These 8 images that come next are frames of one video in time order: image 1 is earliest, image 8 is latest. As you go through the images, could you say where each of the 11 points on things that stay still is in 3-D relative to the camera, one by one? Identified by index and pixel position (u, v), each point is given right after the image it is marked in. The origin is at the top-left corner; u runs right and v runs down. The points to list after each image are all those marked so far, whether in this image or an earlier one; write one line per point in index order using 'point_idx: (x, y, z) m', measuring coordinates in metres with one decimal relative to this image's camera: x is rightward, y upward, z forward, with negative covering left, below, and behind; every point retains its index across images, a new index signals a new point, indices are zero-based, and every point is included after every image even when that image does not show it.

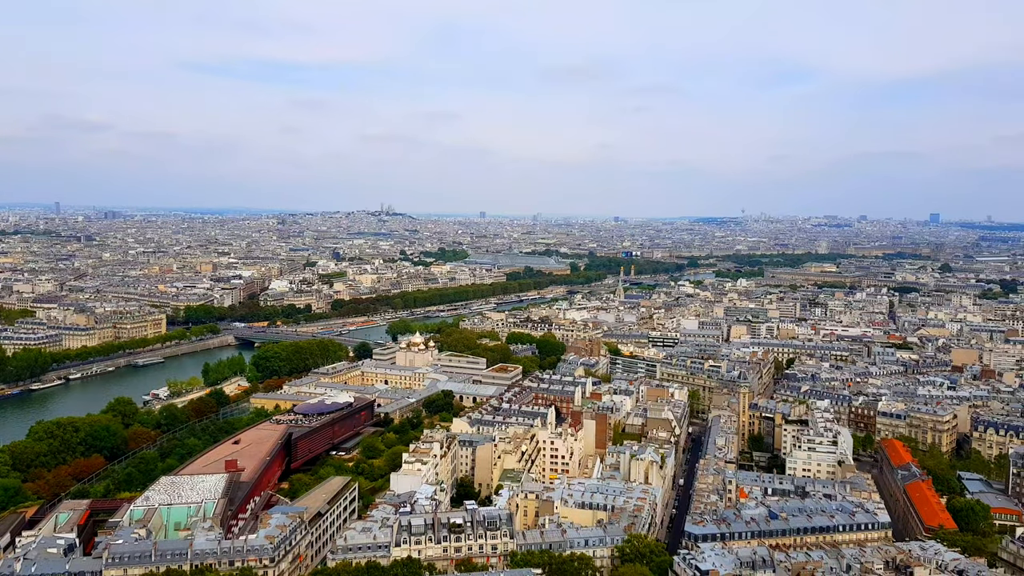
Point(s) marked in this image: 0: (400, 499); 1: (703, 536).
0: (-2.7, -5.4, +18.4) m
1: (+4.7, -5.8, +16.8) m
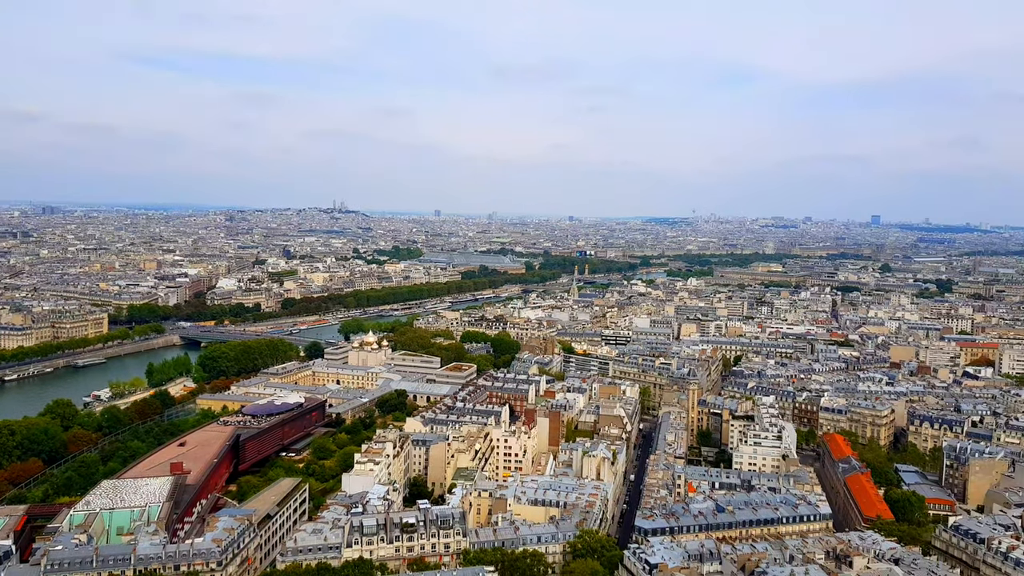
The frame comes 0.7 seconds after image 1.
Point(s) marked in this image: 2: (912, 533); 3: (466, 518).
0: (-3.9, -5.4, +18.3) m
1: (+3.6, -5.8, +17.1) m
2: (+10.1, -6.0, +17.5) m
3: (-0.9, -5.6, +17.3) m
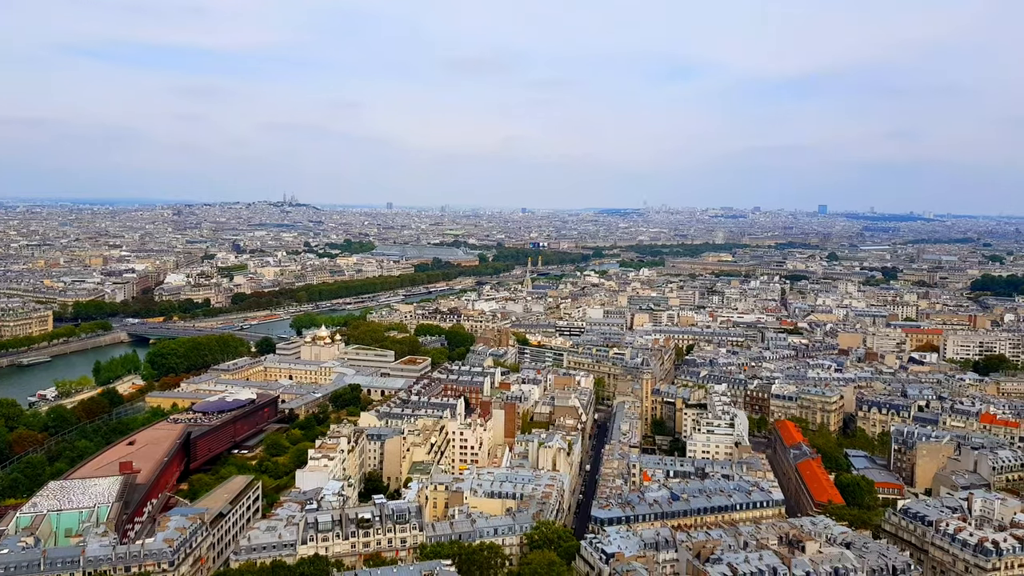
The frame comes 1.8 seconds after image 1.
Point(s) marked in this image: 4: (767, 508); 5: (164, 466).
0: (-5.2, -5.3, +18.1) m
1: (+2.4, -5.6, +17.2) m
2: (+8.8, -5.7, +17.8) m
3: (-2.1, -5.4, +17.2) m
4: (+6.7, -5.7, +18.5) m
5: (-9.1, -4.6, +18.6) m
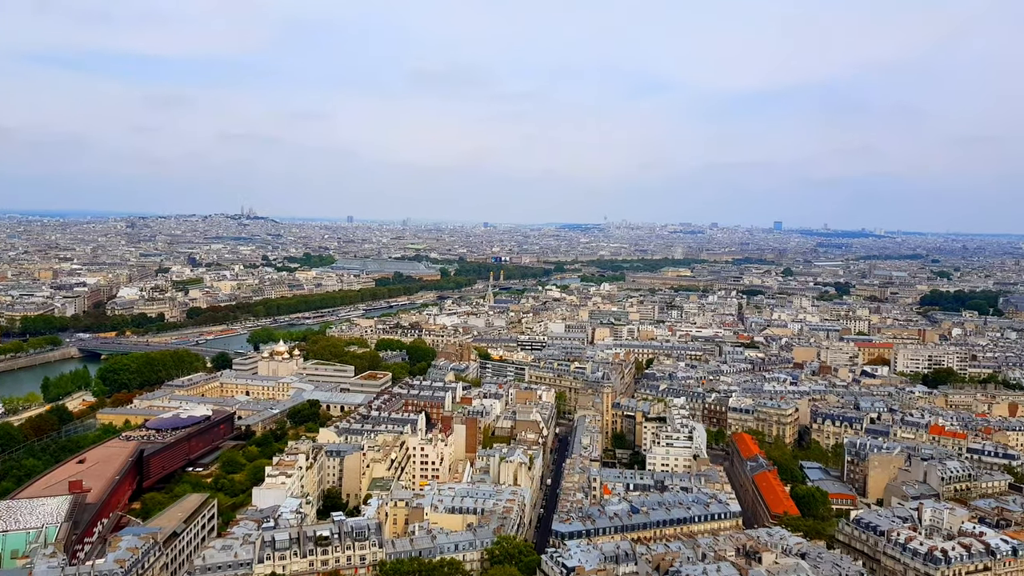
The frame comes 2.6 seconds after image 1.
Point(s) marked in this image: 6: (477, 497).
0: (-6.2, -5.7, +17.7) m
1: (+1.4, -6.0, +17.2) m
2: (+7.8, -6.1, +18.1) m
3: (-3.1, -5.8, +17.0) m
4: (+5.6, -6.1, +18.7) m
5: (-10.2, -5.0, +18.1) m
6: (-0.9, -5.7, +19.3) m
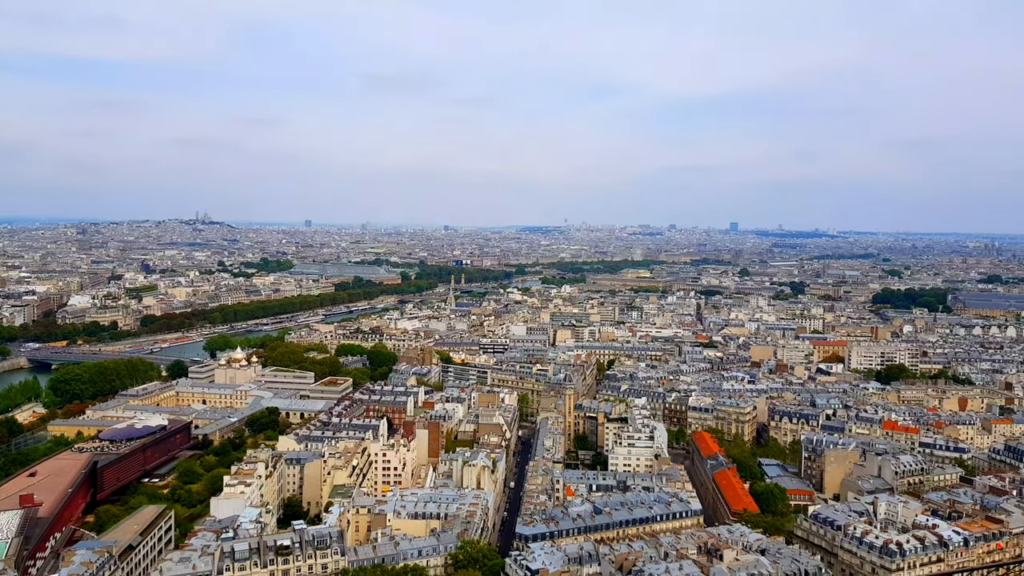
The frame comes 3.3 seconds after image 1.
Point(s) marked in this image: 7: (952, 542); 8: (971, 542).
0: (-7.2, -5.8, +17.4) m
1: (+0.5, -6.0, +17.2) m
2: (+6.8, -6.1, +18.4) m
3: (-4.0, -5.9, +16.8) m
4: (+4.6, -6.1, +18.9) m
5: (-11.1, -5.3, +17.7) m
6: (-2.0, -5.8, +19.2) m
7: (+10.2, -5.8, +16.3) m
8: (+10.7, -5.9, +16.4) m
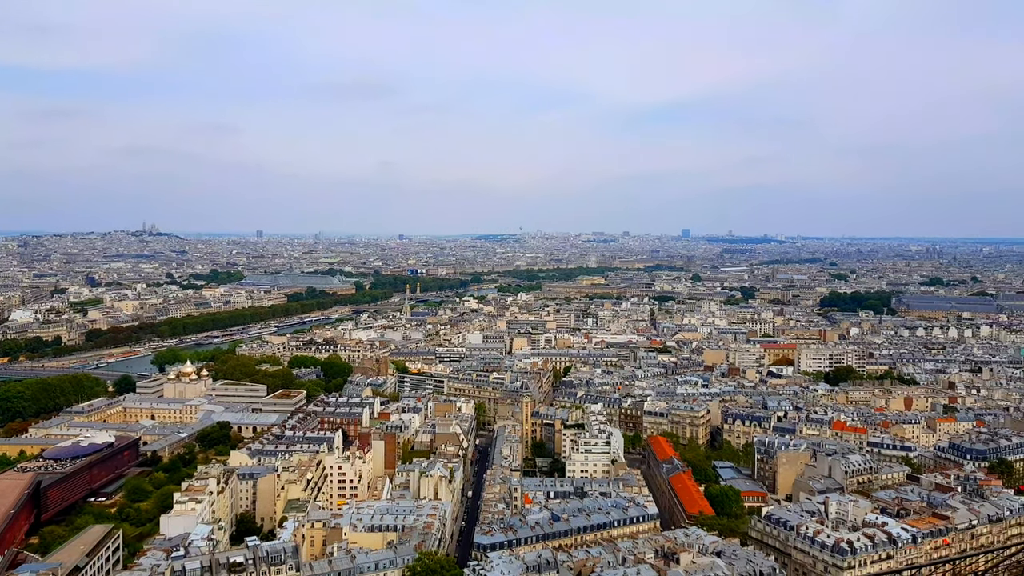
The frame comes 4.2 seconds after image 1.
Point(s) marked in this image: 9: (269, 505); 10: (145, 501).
0: (-8.2, -6.1, +17.0) m
1: (-0.6, -6.2, +17.2) m
2: (+5.7, -6.3, +18.6) m
3: (-5.1, -6.1, +16.5) m
4: (+3.5, -6.3, +19.0) m
5: (-12.2, -5.6, +17.0) m
6: (-3.1, -6.1, +19.0) m
7: (+9.1, -5.9, +16.7) m
8: (+9.7, -5.9, +16.9) m
9: (-6.9, -6.1, +20.0) m
10: (-10.3, -6.0, +19.9) m
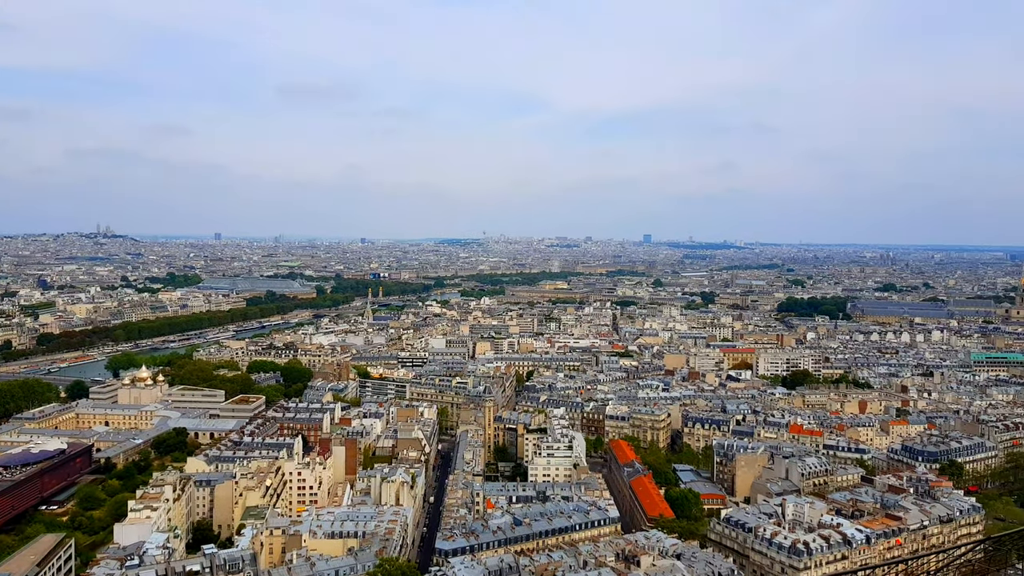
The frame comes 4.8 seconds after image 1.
0: (-9.2, -6.2, +16.6) m
1: (-1.6, -6.4, +17.1) m
2: (+4.7, -6.4, +18.8) m
3: (-6.0, -6.2, +16.3) m
4: (+2.4, -6.4, +19.1) m
5: (-13.2, -5.7, +16.5) m
6: (-4.2, -6.2, +18.9) m
7: (+8.2, -6.1, +17.0) m
8: (+8.7, -6.1, +17.2) m
9: (-8.0, -6.2, +19.7) m
10: (-11.4, -6.1, +19.5) m
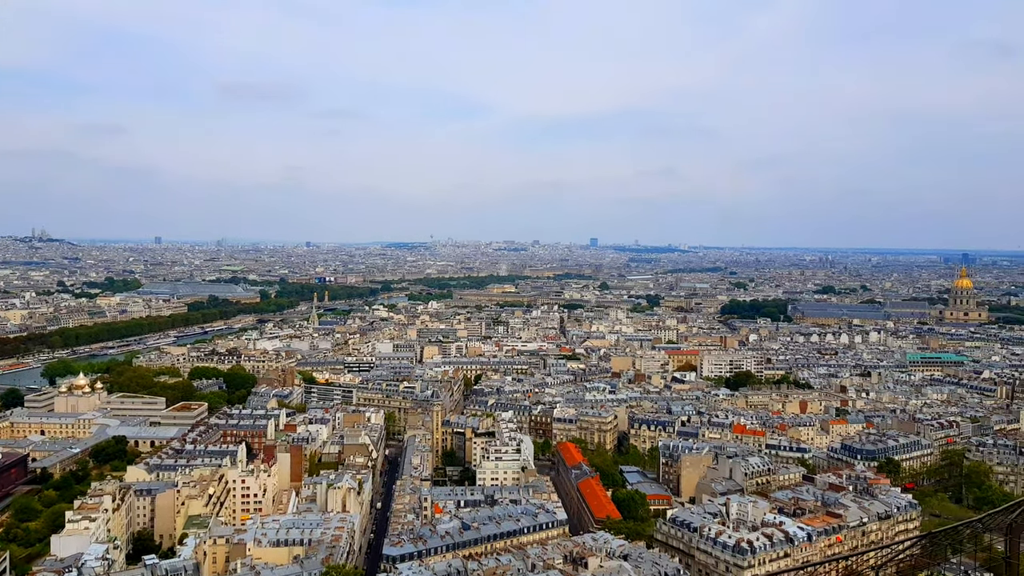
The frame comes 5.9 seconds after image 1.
0: (-10.6, -6.4, +16.3) m
1: (-3.0, -6.5, +17.1) m
2: (+3.2, -6.5, +19.0) m
3: (-7.4, -6.4, +16.1) m
4: (+0.9, -6.5, +19.2) m
5: (-14.6, -5.9, +16.0) m
6: (-5.7, -6.3, +18.7) m
7: (+6.8, -6.1, +17.4) m
8: (+7.3, -6.2, +17.6) m
9: (-9.5, -6.4, +19.4) m
10: (-12.9, -6.3, +19.0) m
